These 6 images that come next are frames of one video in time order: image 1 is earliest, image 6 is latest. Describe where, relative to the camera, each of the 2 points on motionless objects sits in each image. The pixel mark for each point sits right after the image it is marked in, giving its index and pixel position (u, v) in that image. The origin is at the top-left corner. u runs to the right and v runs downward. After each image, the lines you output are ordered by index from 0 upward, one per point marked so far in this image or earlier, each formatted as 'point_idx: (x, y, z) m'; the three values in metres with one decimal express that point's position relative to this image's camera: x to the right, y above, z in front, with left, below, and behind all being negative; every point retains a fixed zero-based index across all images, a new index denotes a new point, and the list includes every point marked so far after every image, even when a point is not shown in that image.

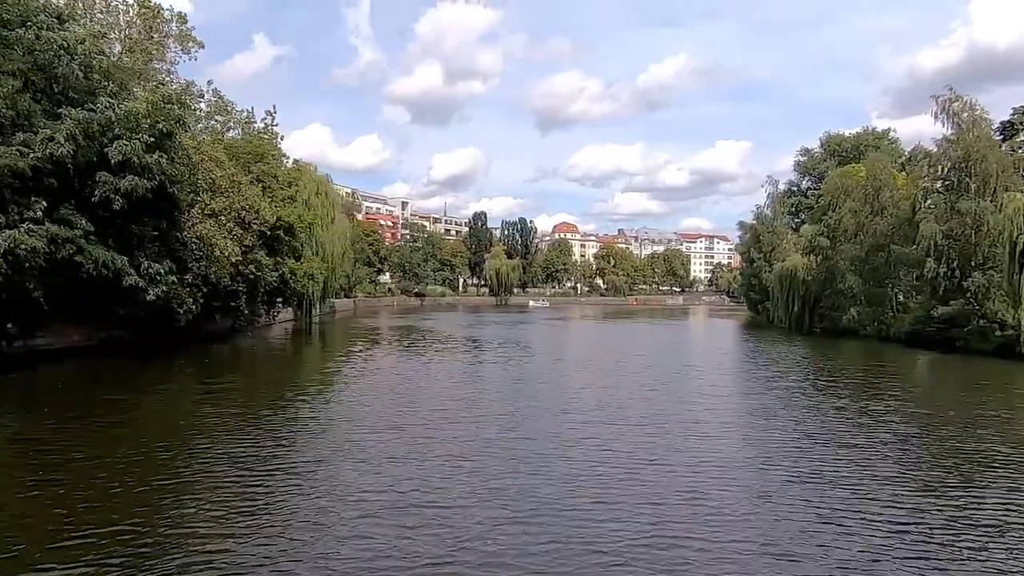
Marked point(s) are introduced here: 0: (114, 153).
0: (-9.2, +3.1, +18.4) m
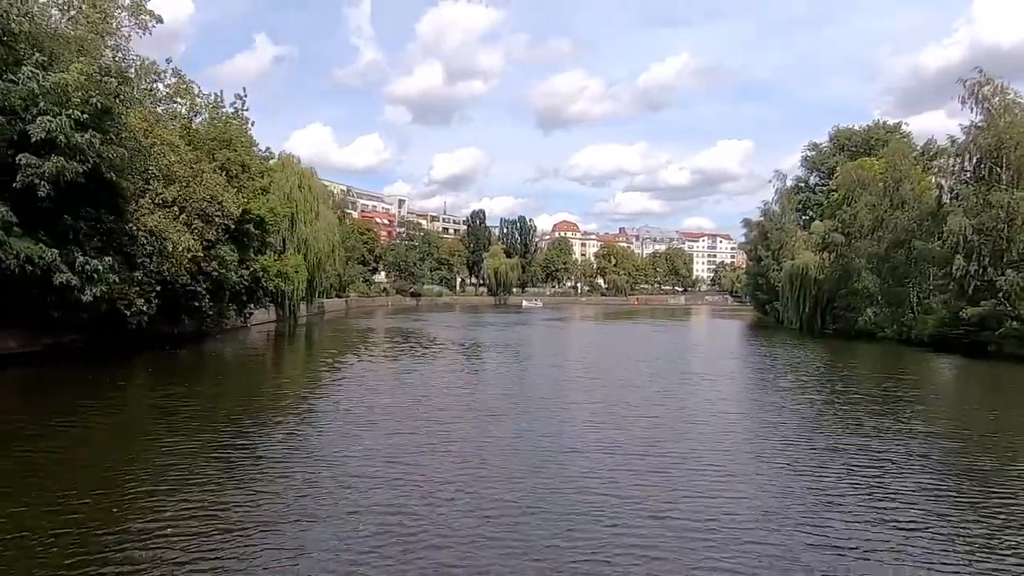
0: (-9.5, +3.2, +15.9) m
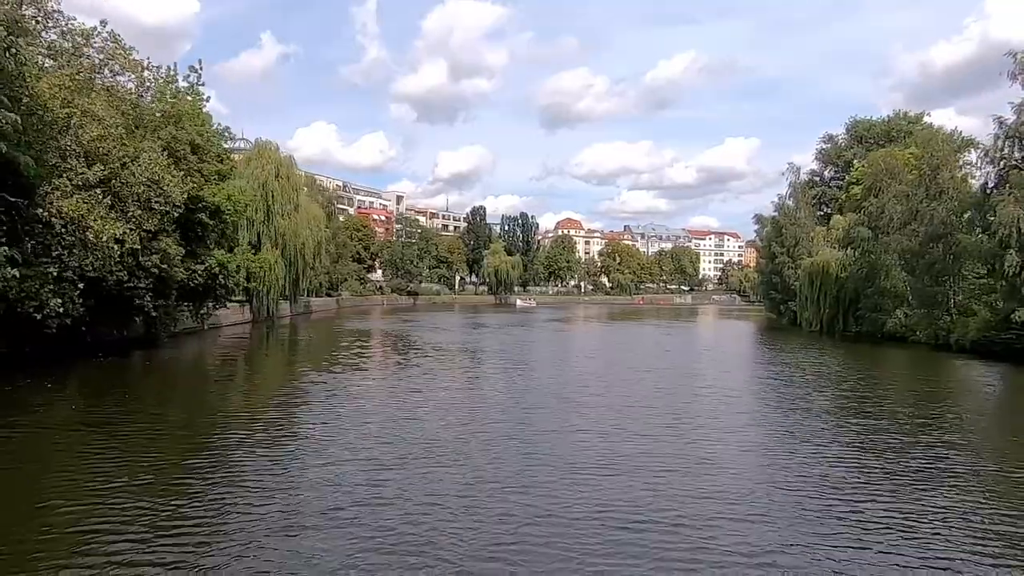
0: (-9.9, +3.2, +12.6) m
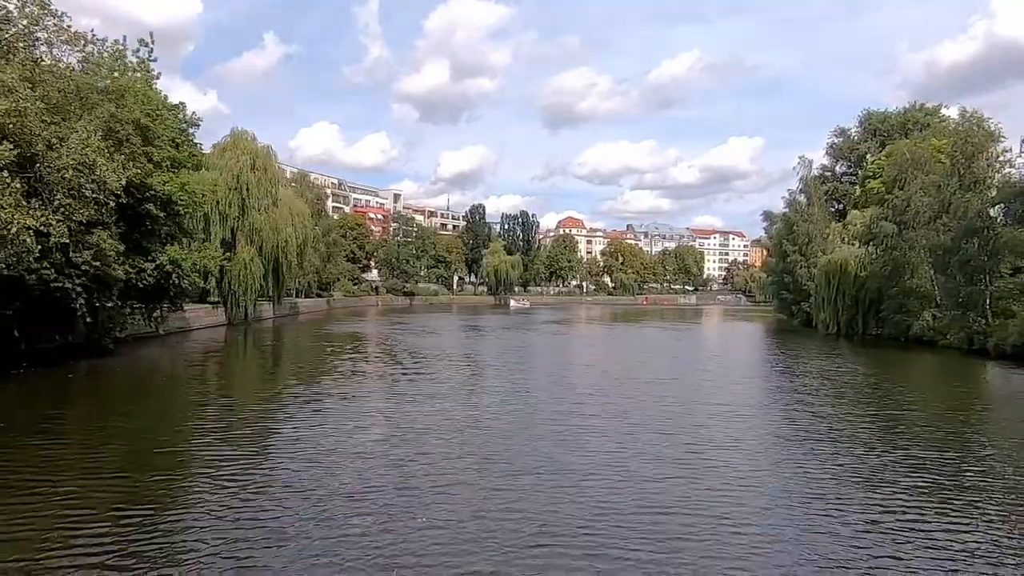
0: (-10.2, +3.2, +9.9) m
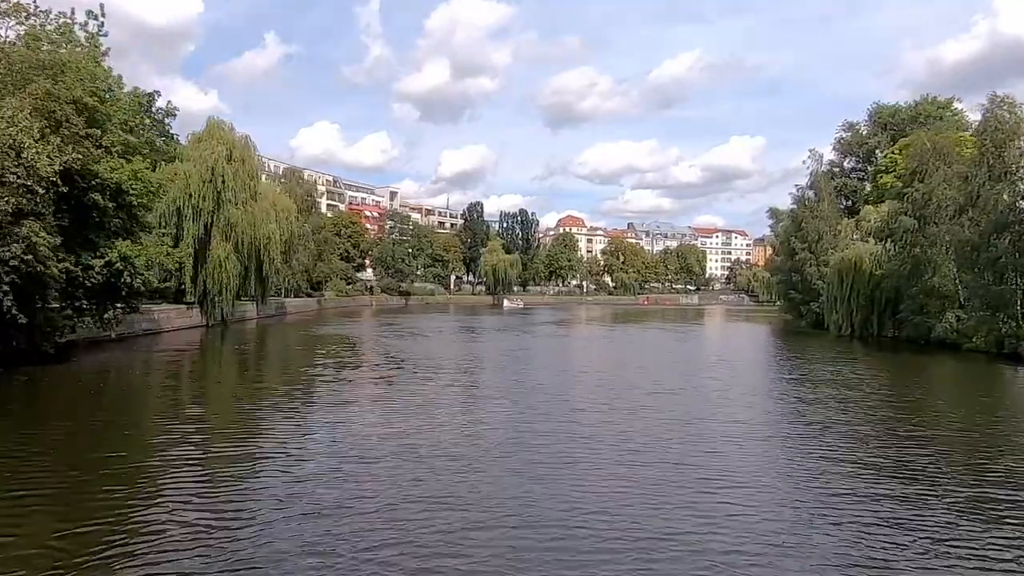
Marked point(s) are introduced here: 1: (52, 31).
0: (-10.5, +3.2, +7.8) m
1: (-11.0, +6.3, +19.2) m
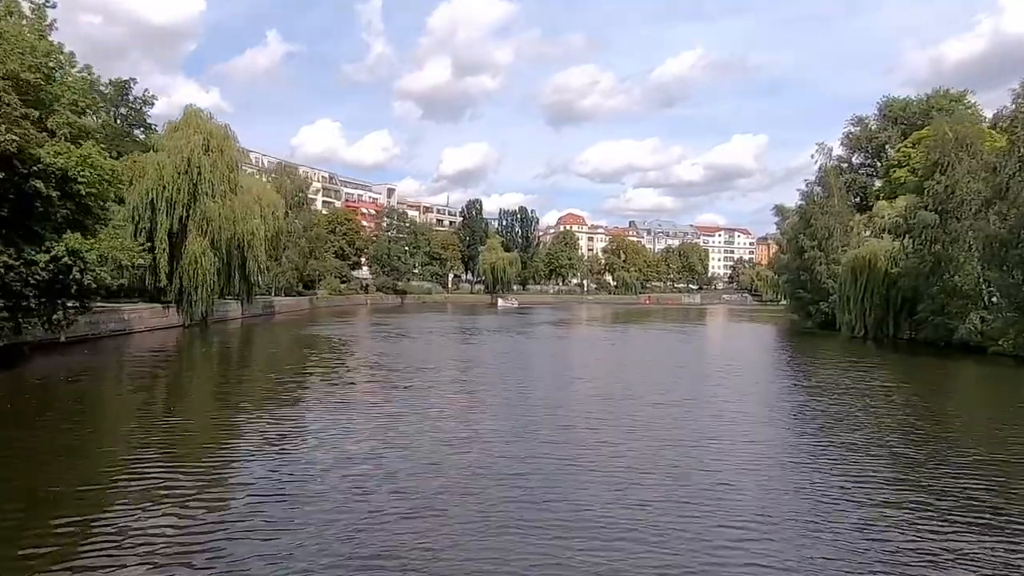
0: (-10.8, +3.3, +5.9) m
1: (-11.2, +6.4, +17.4) m
